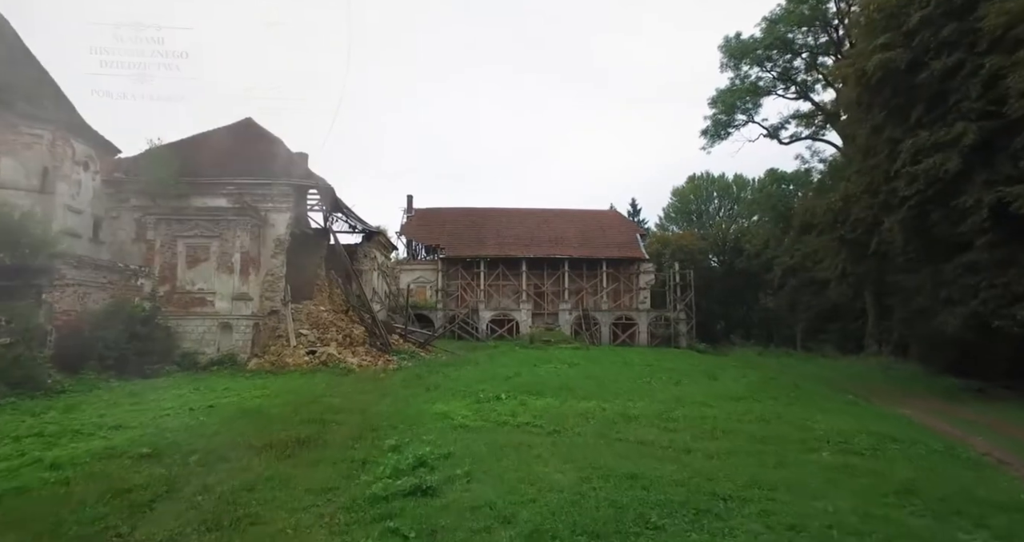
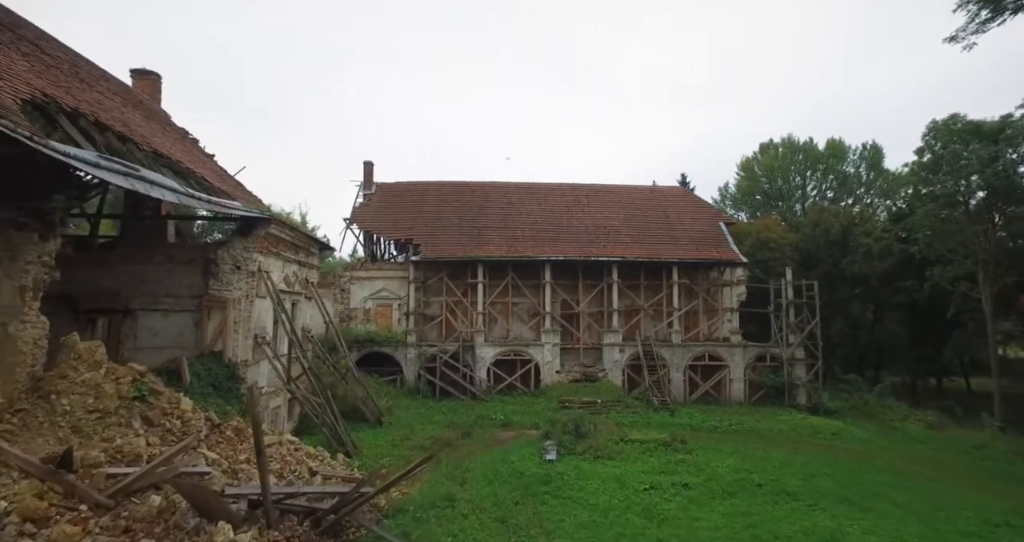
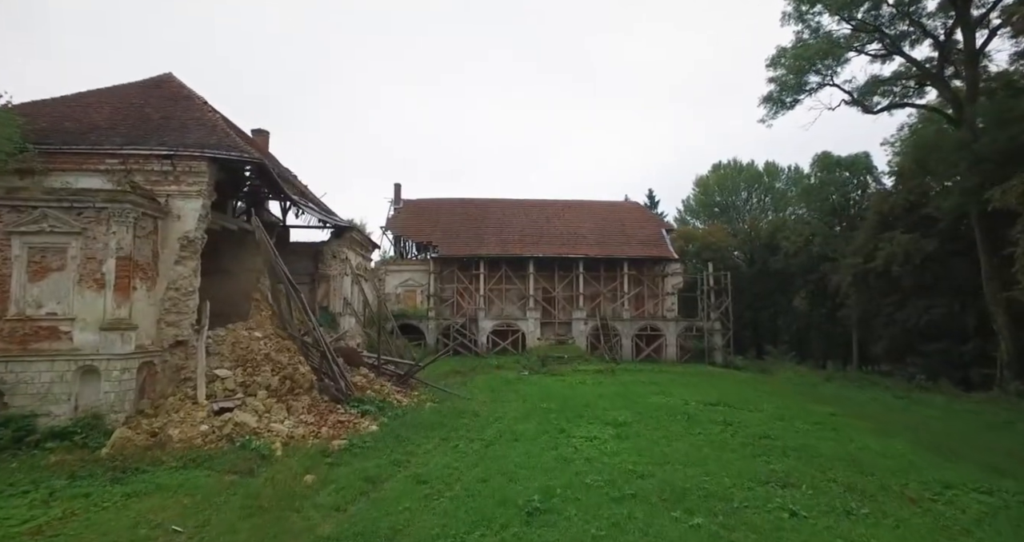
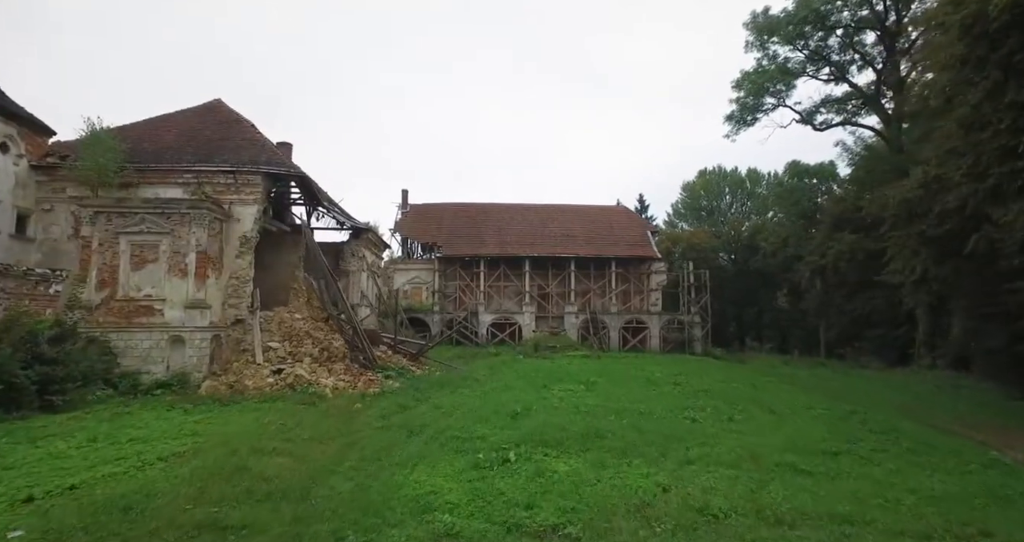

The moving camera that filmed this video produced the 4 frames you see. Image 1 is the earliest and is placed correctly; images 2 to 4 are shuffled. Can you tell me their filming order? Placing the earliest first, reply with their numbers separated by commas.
4, 3, 2
